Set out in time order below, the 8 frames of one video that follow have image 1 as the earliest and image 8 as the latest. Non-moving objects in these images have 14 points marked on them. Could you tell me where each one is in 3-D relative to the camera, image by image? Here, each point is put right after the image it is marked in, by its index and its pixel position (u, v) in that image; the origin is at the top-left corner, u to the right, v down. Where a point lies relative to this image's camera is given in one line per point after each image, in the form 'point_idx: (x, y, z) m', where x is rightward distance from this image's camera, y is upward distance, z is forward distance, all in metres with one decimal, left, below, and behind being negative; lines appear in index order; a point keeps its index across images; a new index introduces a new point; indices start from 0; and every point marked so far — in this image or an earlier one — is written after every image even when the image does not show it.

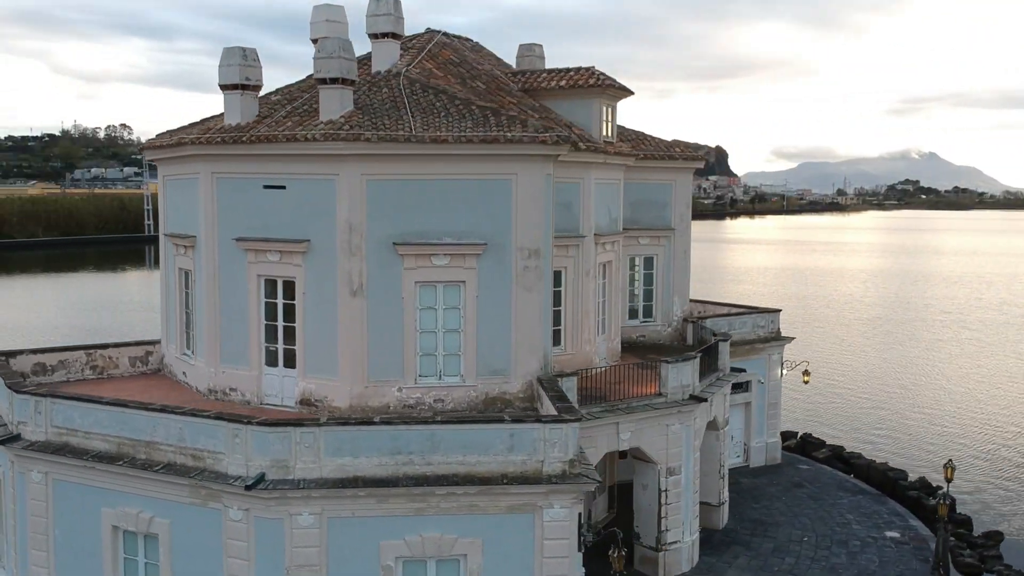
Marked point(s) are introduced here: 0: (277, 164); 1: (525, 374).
0: (-4.2, +2.2, +17.5) m
1: (+0.2, -1.6, +17.6) m
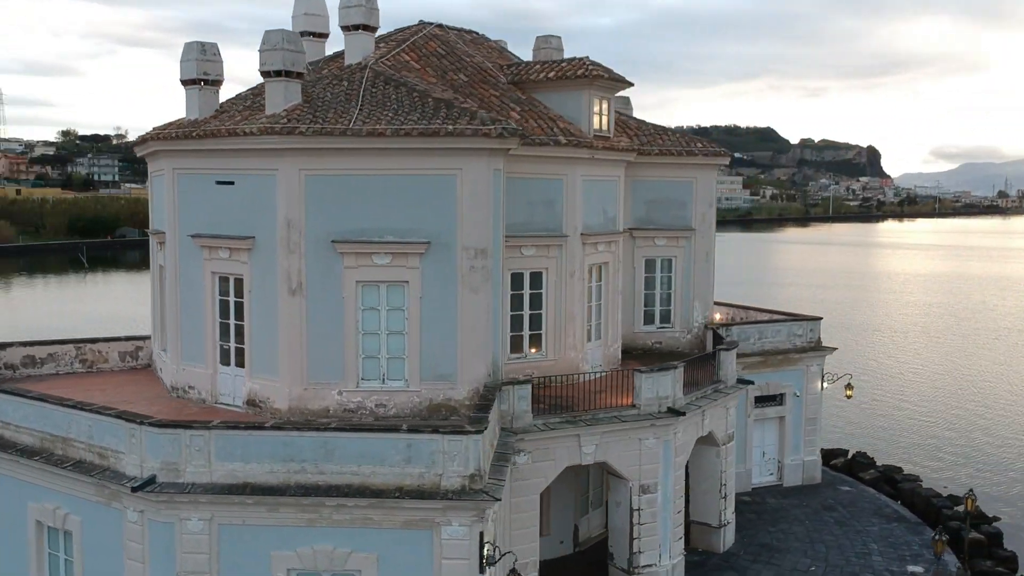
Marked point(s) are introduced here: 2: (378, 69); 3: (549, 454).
0: (-5.0, +2.3, +17.2) m
1: (-0.7, -1.6, +16.7) m
2: (-2.6, +4.1, +18.6) m
3: (+0.7, -2.9, +17.3) m
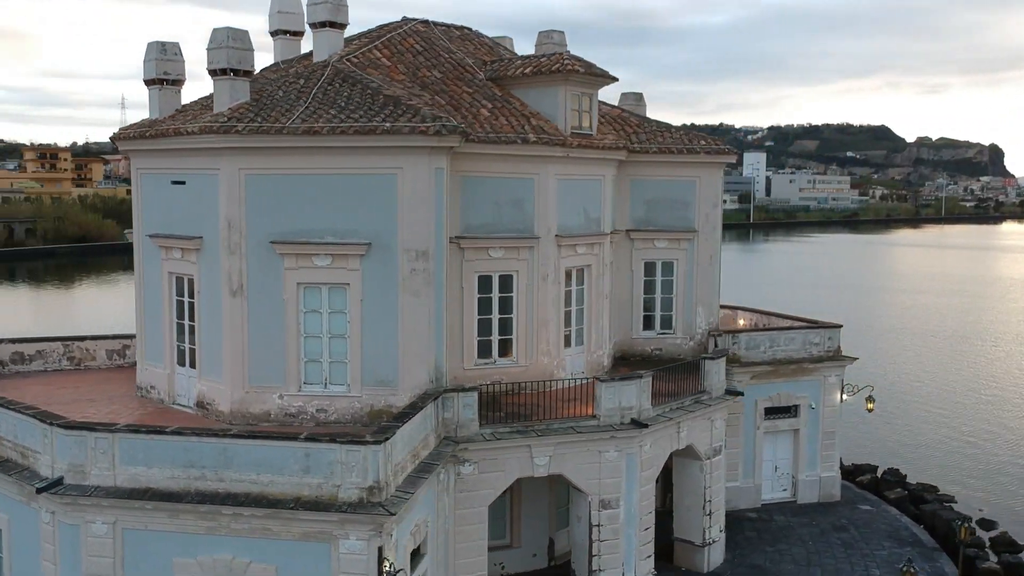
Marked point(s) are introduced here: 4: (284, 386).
0: (-5.9, +2.3, +17.1) m
1: (-1.6, -1.6, +16.1) m
2: (-3.2, +4.1, +18.2) m
3: (-0.2, -3.0, +16.6) m
4: (-3.8, -1.7, +16.3) m
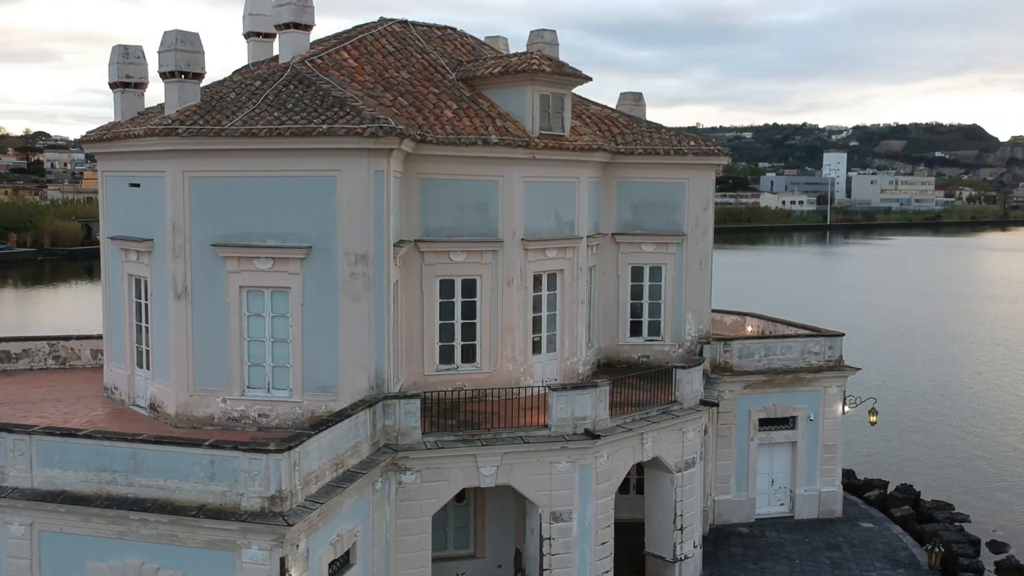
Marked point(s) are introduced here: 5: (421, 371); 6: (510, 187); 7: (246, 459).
0: (-6.7, +2.2, +17.1) m
1: (-2.6, -1.7, +15.9) m
2: (-3.9, +4.1, +18.0) m
3: (-1.2, -3.1, +16.2) m
4: (-4.7, -1.7, +16.2) m
5: (-1.7, -1.6, +18.4) m
6: (0.0, +1.9, +18.6) m
7: (-3.4, -2.2, +12.5) m
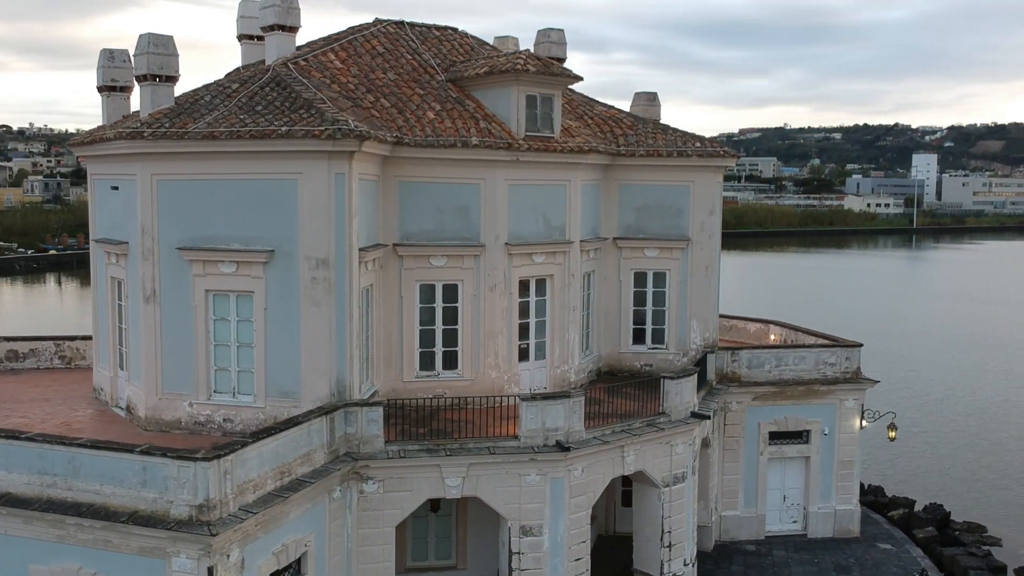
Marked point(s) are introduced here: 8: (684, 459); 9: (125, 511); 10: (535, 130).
0: (-7.1, +2.2, +17.2) m
1: (-3.1, -1.8, +15.6) m
2: (-4.3, +4.0, +17.9) m
3: (-1.7, -3.2, +15.8) m
4: (-5.3, -1.8, +16.2) m
5: (-2.1, -1.7, +18.1) m
6: (-0.4, +1.8, +18.2) m
7: (-4.3, -2.2, +12.4) m
8: (+3.2, -3.2, +18.3) m
9: (-5.0, -2.9, +12.6) m
10: (+0.4, +3.0, +18.7) m
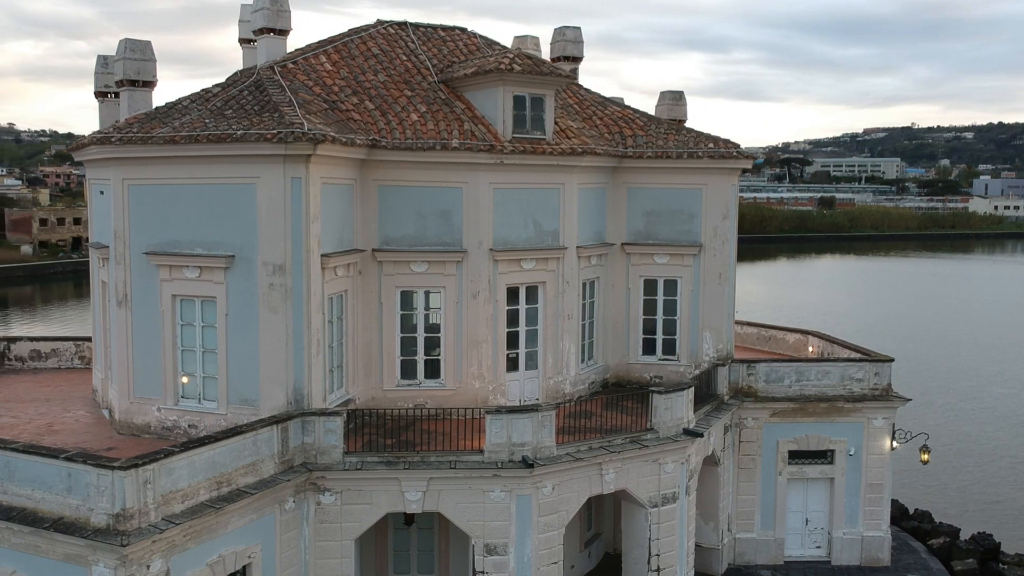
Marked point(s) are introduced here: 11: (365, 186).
0: (-7.4, +2.1, +17.4) m
1: (-3.7, -1.9, +15.3) m
2: (-4.6, +3.9, +17.8) m
3: (-2.3, -3.3, +15.4) m
4: (-5.8, -1.8, +16.1) m
5: (-2.4, -1.8, +17.7) m
6: (-0.7, +1.7, +17.6) m
7: (-5.2, -2.3, +12.2) m
8: (+2.9, -3.4, +17.3) m
9: (-6.0, -2.9, +12.6) m
10: (+0.2, +2.9, +18.0) m
11: (-2.6, +1.8, +17.3) m
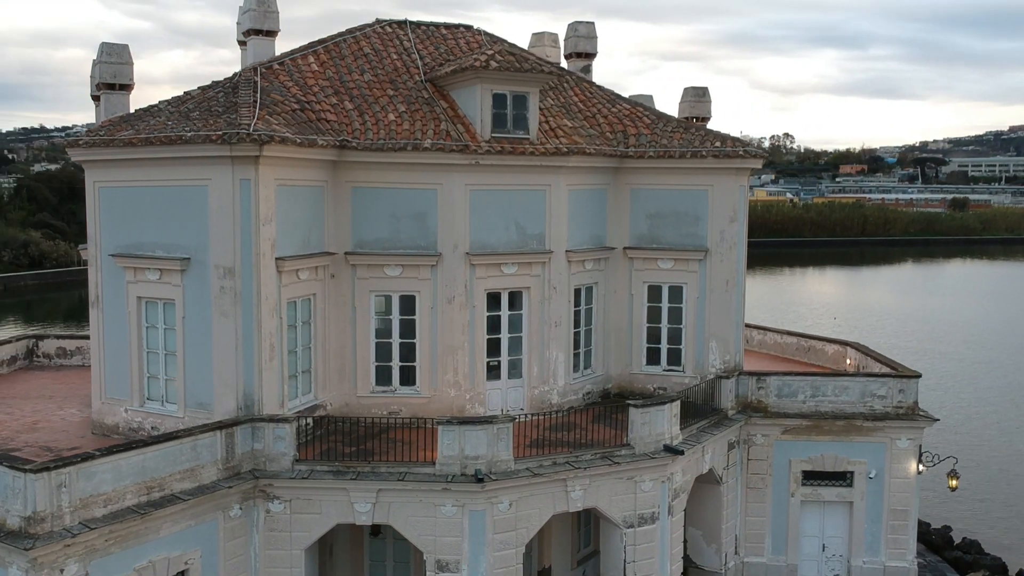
0: (-7.8, +2.1, +17.7) m
1: (-4.4, -1.9, +15.2) m
2: (-4.9, +3.8, +17.7) m
3: (-3.0, -3.3, +15.0) m
4: (-6.4, -1.9, +16.2) m
5: (-2.8, -1.9, +17.3) m
6: (-1.1, +1.6, +17.0) m
7: (-6.3, -2.3, +12.3) m
8: (+2.4, -3.5, +16.3) m
9: (-7.0, -3.0, +12.7) m
10: (-0.1, +2.8, +17.4) m
11: (-3.0, +1.7, +16.9) m
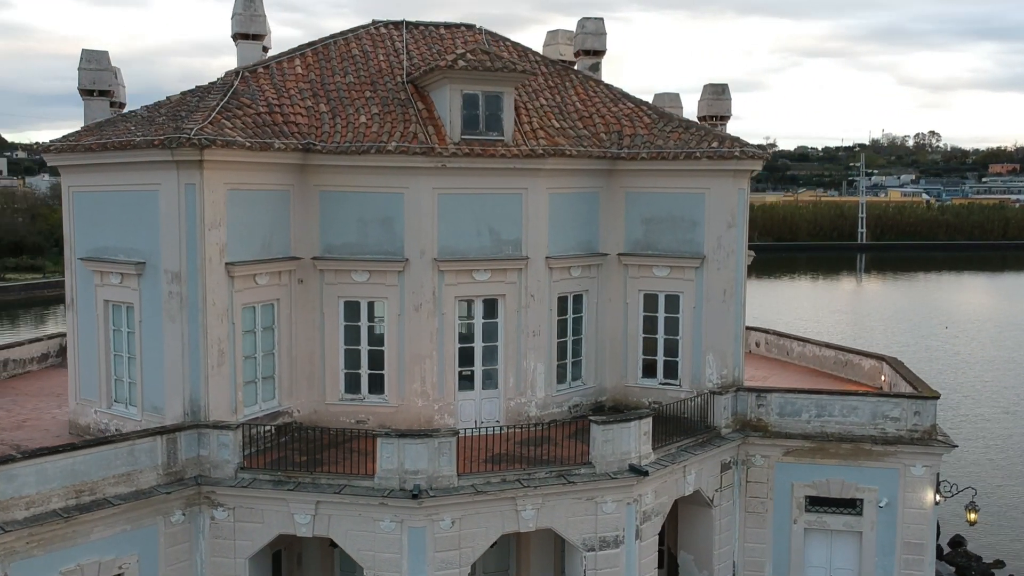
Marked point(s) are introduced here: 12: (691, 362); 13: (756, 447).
0: (-8.2, +2.1, +18.1) m
1: (-5.2, -2.0, +15.1) m
2: (-5.3, +3.8, +17.7) m
3: (-3.9, -3.4, +14.8) m
4: (-7.0, -1.9, +16.4) m
5: (-3.3, -2.0, +17.1) m
6: (-1.6, +1.5, +16.5) m
7: (-7.4, -2.4, +12.5) m
8: (+1.7, -3.7, +15.4) m
9: (-8.1, -3.0, +13.0) m
10: (-0.6, +2.7, +16.7) m
11: (-3.5, +1.7, +16.7) m
12: (+3.3, -1.4, +18.4) m
13: (+4.5, -2.9, +17.9) m
